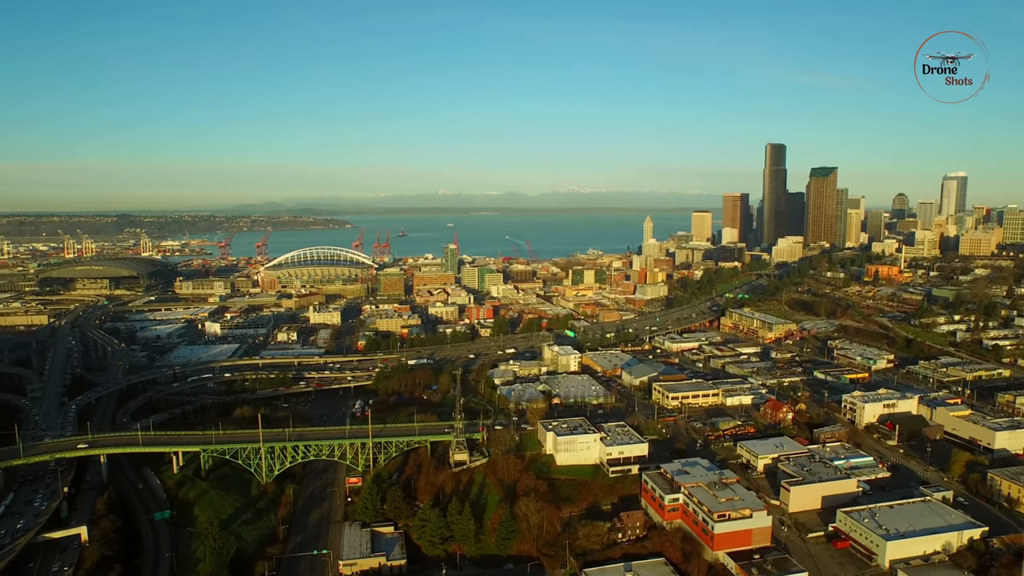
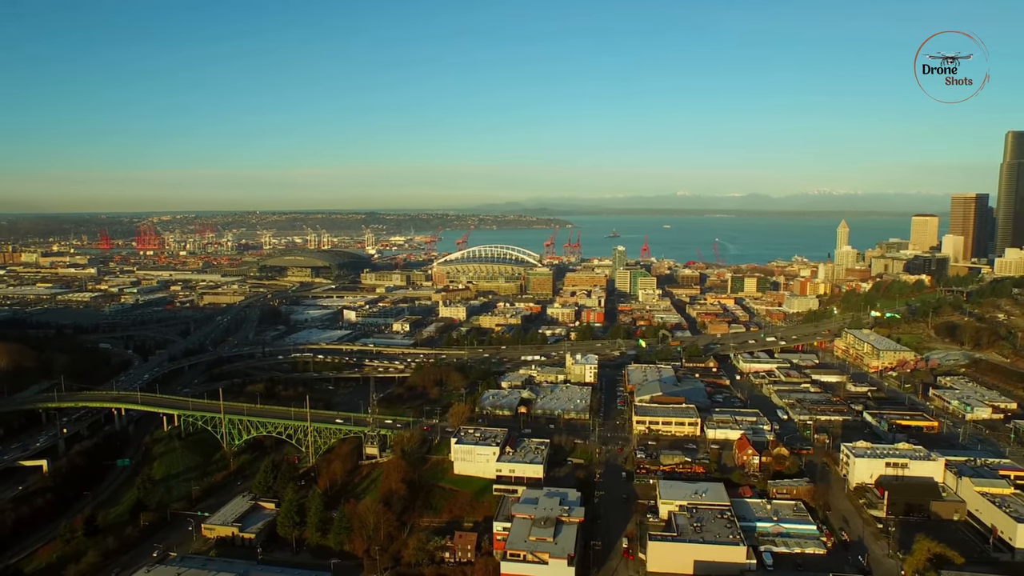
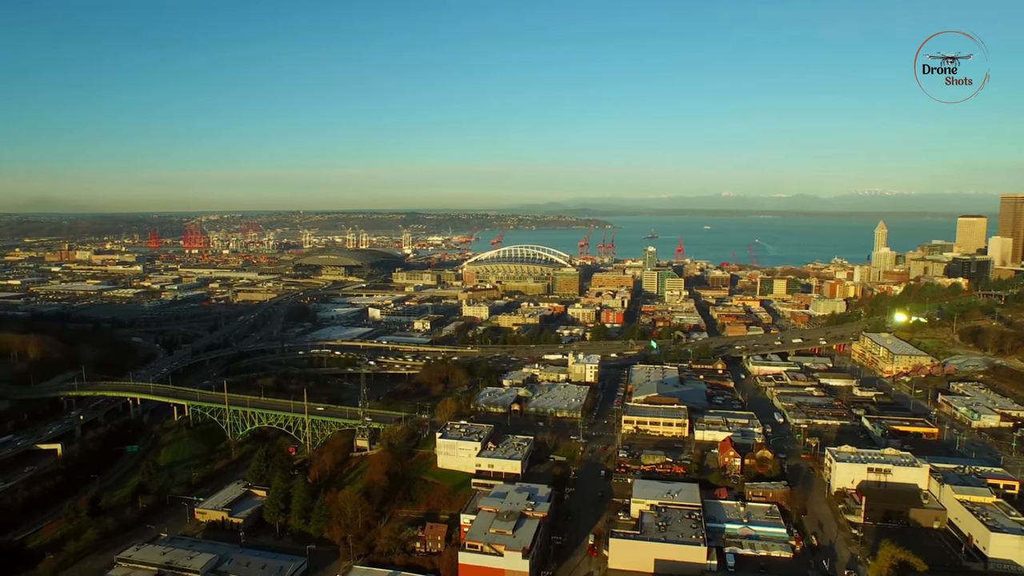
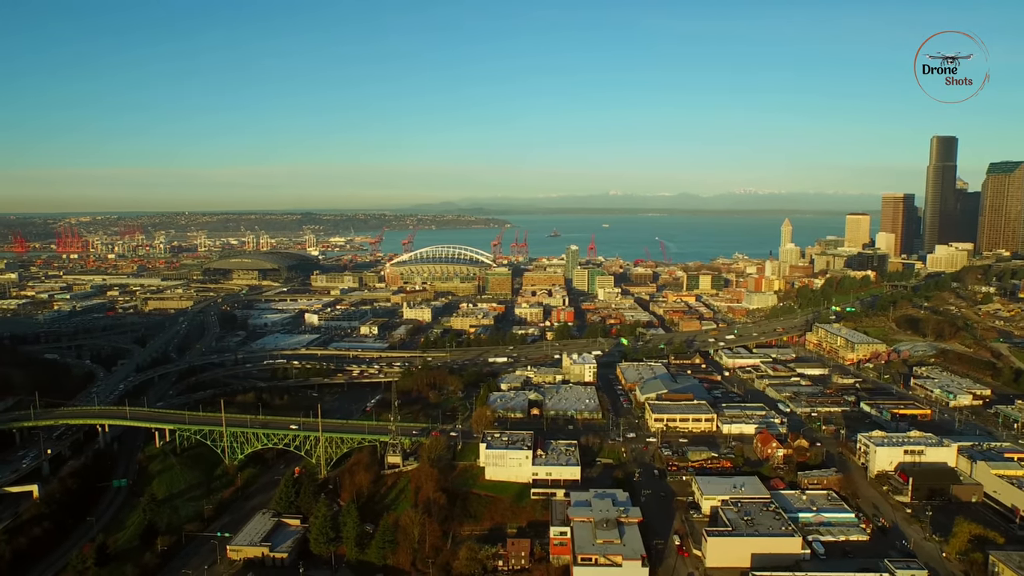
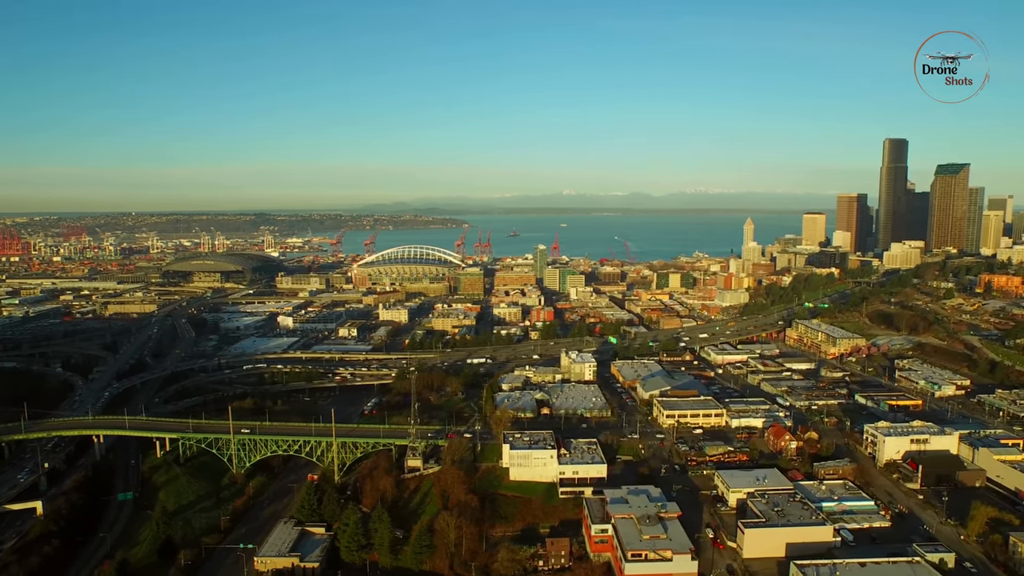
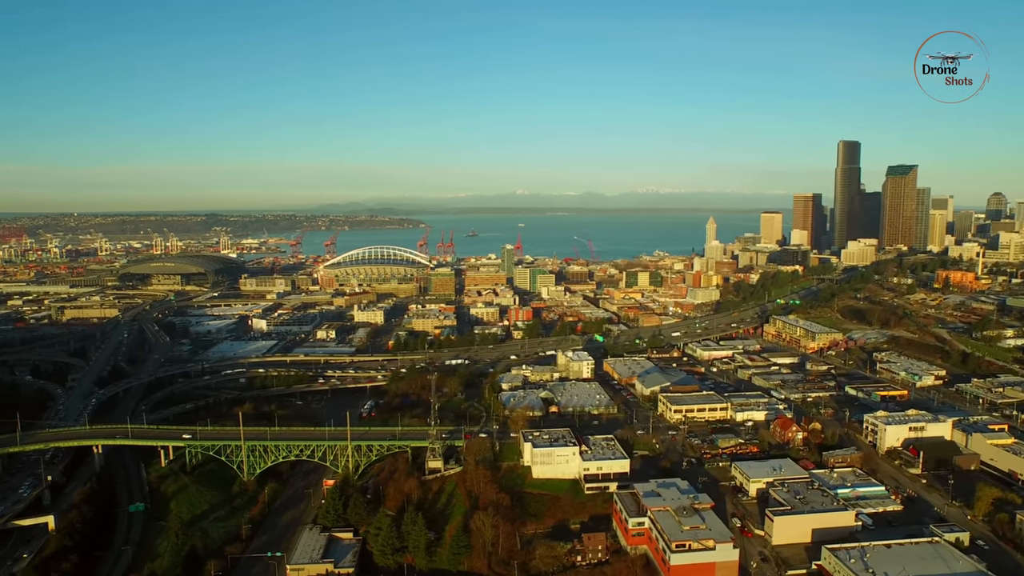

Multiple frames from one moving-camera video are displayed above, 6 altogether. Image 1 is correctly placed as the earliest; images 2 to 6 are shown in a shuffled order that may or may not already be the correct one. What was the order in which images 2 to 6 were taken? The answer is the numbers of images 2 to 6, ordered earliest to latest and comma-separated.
6, 5, 4, 2, 3
